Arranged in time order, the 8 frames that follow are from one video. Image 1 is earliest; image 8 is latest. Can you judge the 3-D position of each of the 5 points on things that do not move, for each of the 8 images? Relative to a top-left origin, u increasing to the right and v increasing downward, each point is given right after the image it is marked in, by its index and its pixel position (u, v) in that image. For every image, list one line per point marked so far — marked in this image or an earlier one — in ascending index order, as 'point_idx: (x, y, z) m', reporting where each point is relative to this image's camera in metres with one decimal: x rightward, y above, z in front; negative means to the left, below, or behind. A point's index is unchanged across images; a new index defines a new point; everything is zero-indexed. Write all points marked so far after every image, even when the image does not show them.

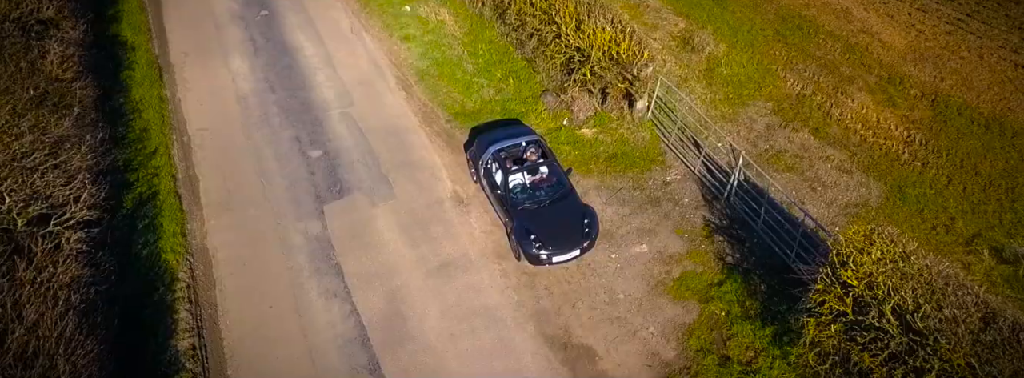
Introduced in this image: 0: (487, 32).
0: (-0.9, +4.6, +19.0) m
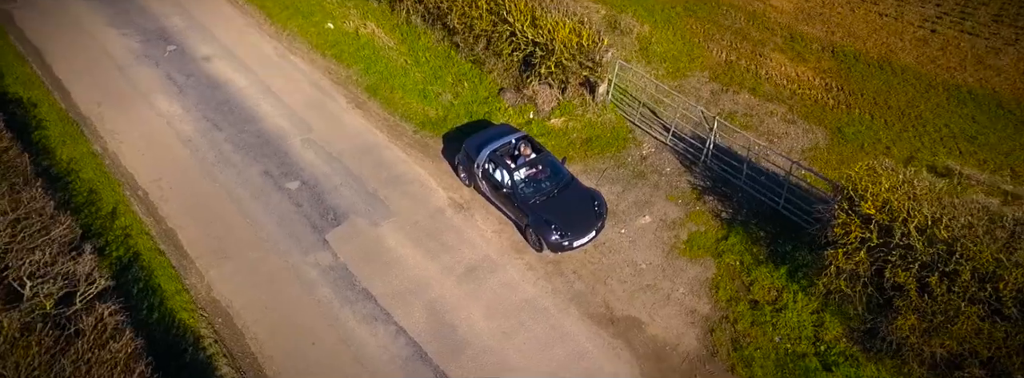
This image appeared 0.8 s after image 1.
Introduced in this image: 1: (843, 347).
0: (-2.8, +4.4, +18.9) m
1: (+5.7, -2.7, +11.2) m
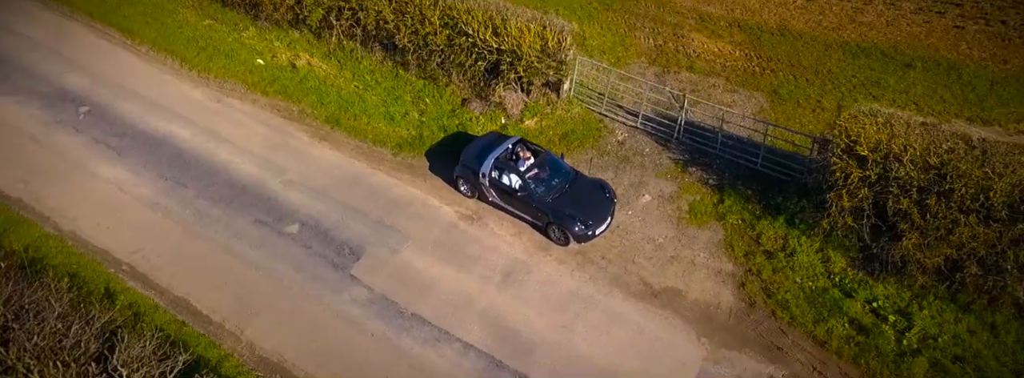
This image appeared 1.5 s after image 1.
0: (-4.3, +3.6, +18.5) m
1: (+6.6, -1.7, +12.8) m
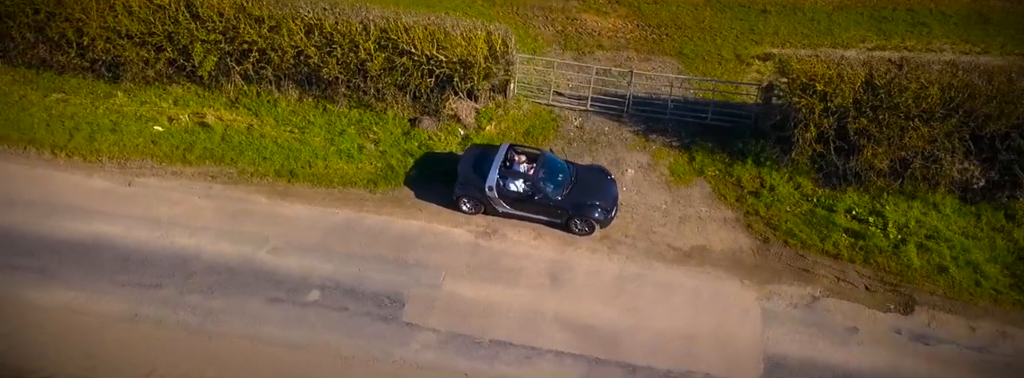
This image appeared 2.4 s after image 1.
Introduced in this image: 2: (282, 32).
0: (-6.1, +2.2, +16.9) m
1: (+7.0, -0.1, +14.8) m
2: (-5.6, +3.8, +16.1) m
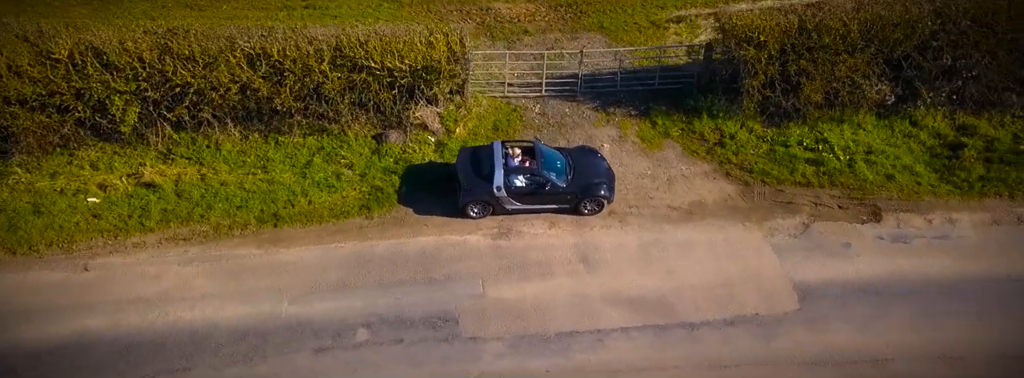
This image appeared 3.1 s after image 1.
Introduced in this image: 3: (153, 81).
0: (-6.8, +1.0, +15.3) m
1: (+6.6, +1.4, +16.5) m
2: (-6.5, +2.7, +14.7) m
3: (-8.0, +2.3, +14.6) m
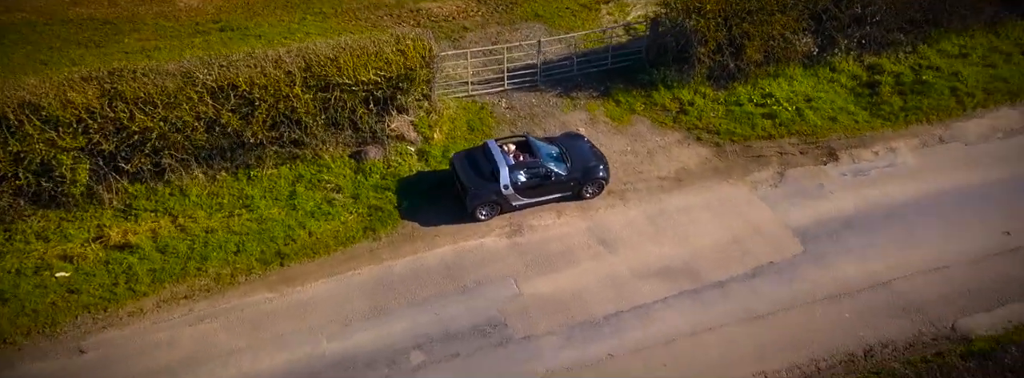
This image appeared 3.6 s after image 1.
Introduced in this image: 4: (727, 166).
0: (-6.9, -0.1, +14.1) m
1: (+5.7, +2.5, +17.8) m
2: (-6.8, +1.6, +13.4) m
3: (-8.1, +1.1, +13.1) m
4: (+5.2, +0.5, +15.7) m
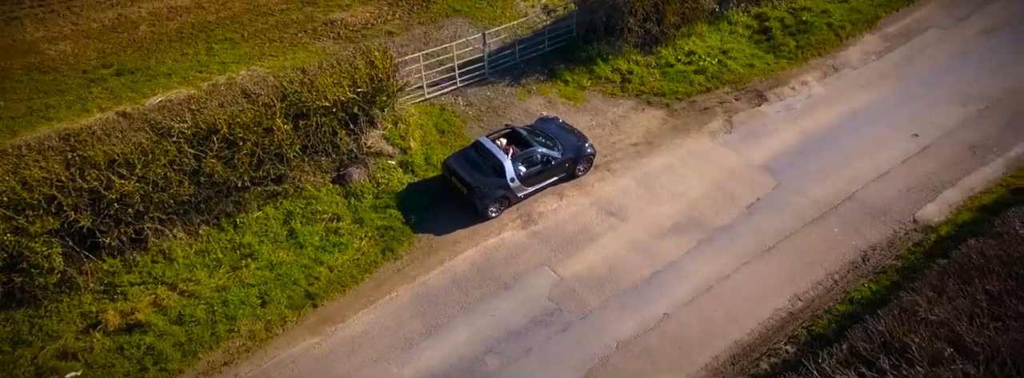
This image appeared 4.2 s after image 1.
0: (-6.5, -1.3, +12.8) m
1: (+4.2, +3.8, +19.2) m
2: (-6.6, +0.4, +12.1) m
3: (-7.7, -0.4, +11.5) m
4: (+4.5, +1.7, +17.1) m
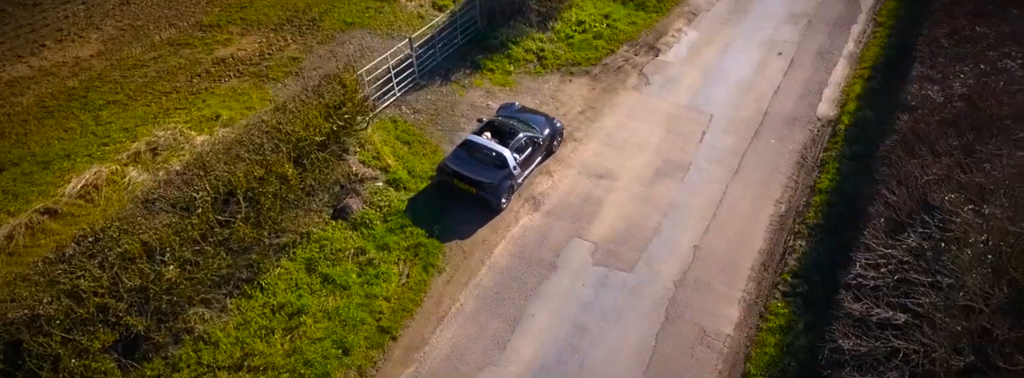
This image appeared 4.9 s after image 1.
0: (-5.2, -2.6, +11.6) m
1: (+1.4, +4.9, +20.7) m
2: (-5.5, -0.9, +10.9) m
3: (-6.1, -2.0, +10.0) m
4: (+2.8, +3.0, +18.9) m
